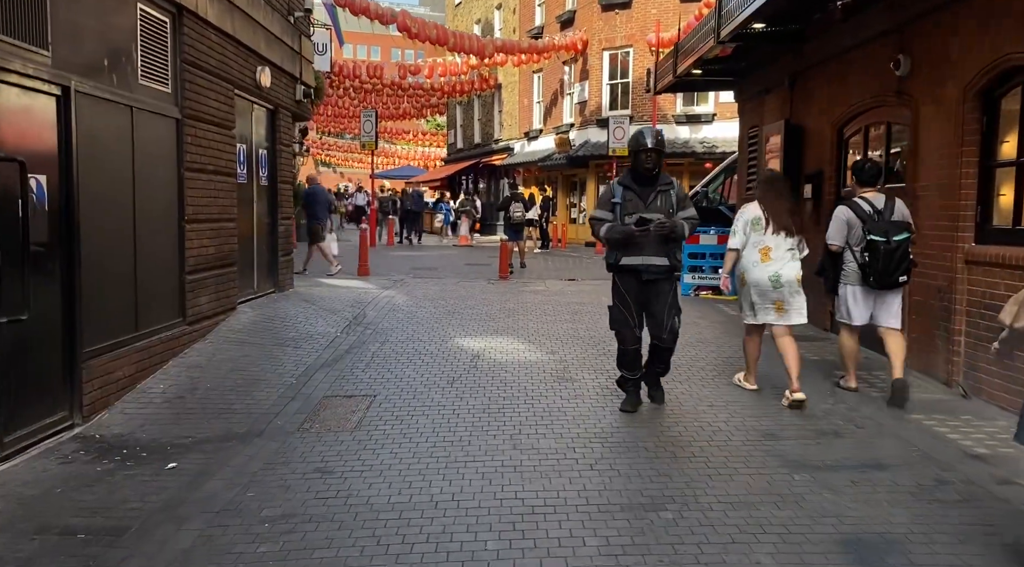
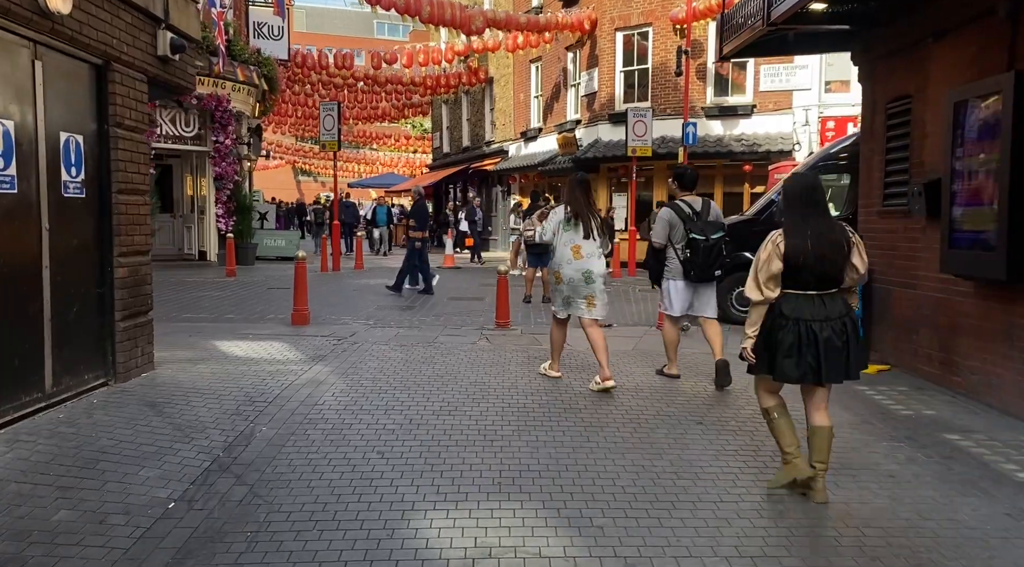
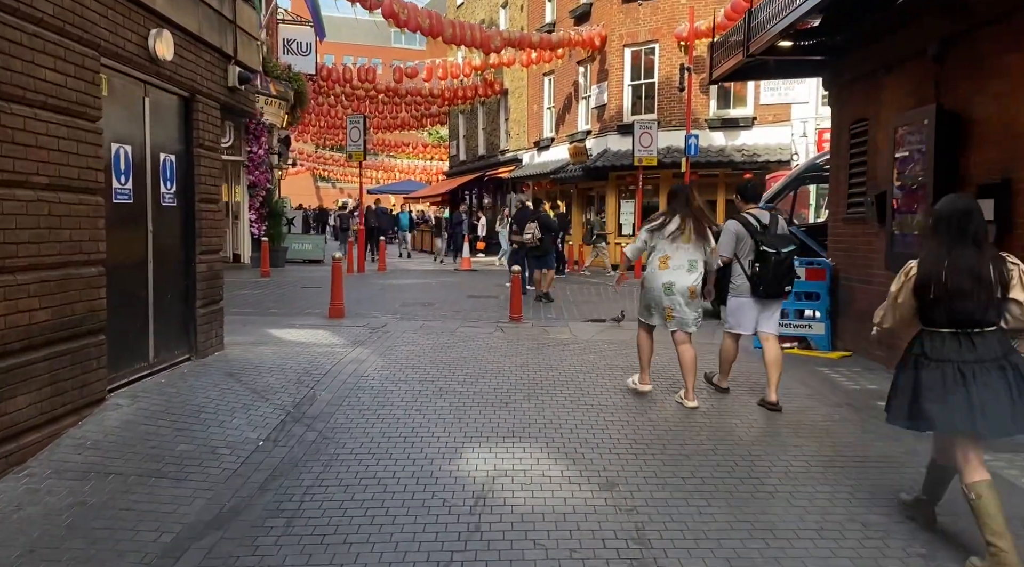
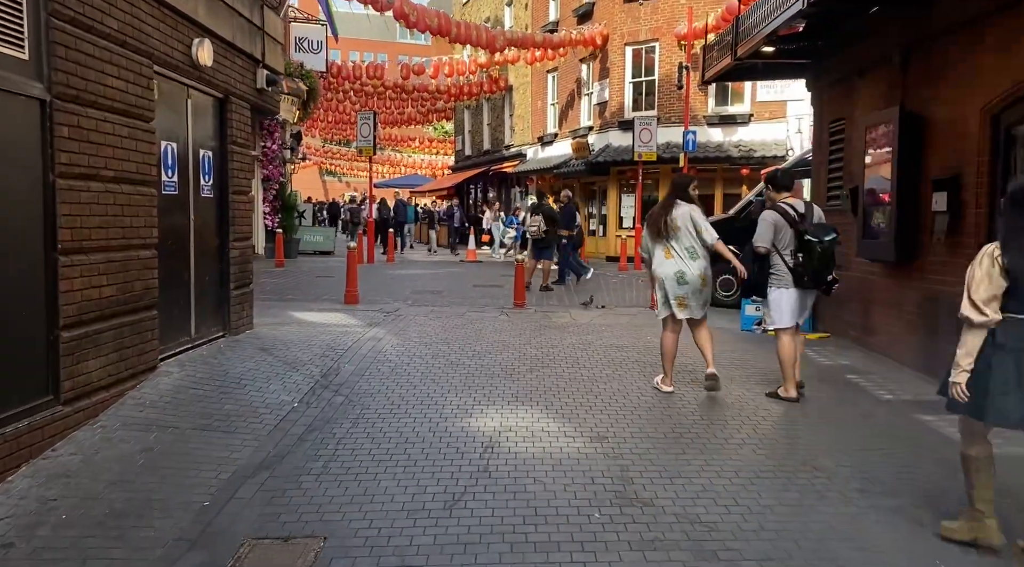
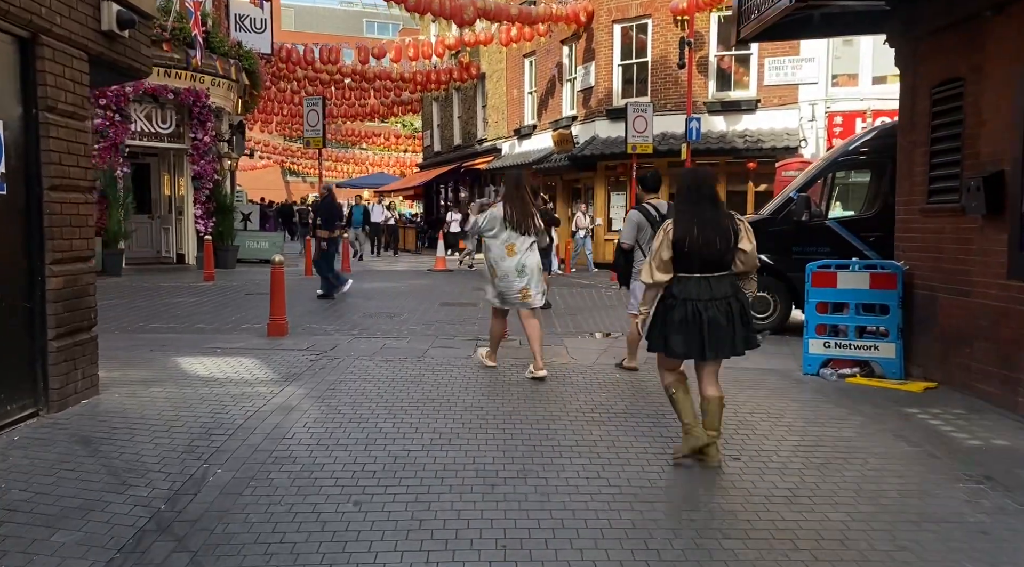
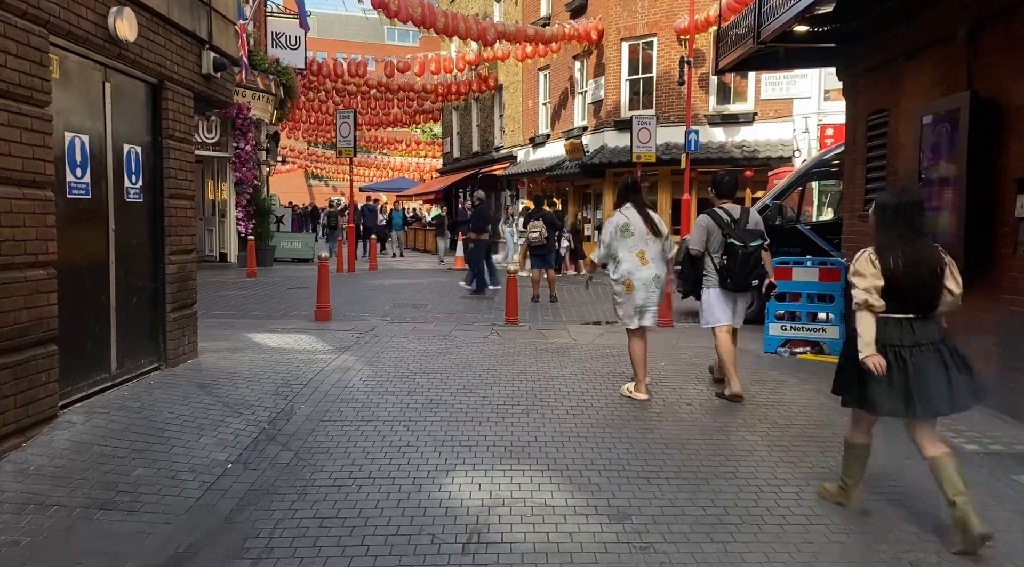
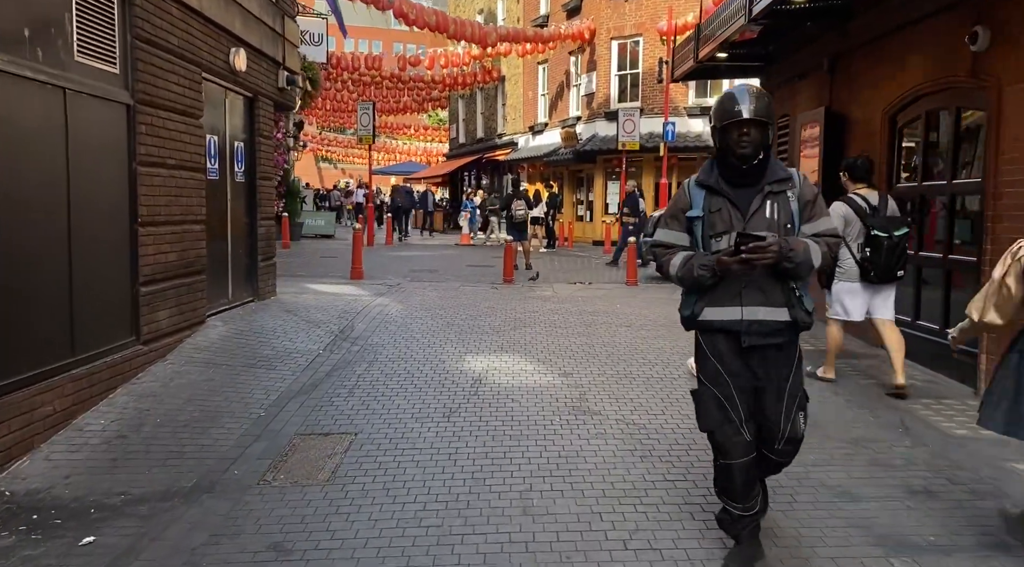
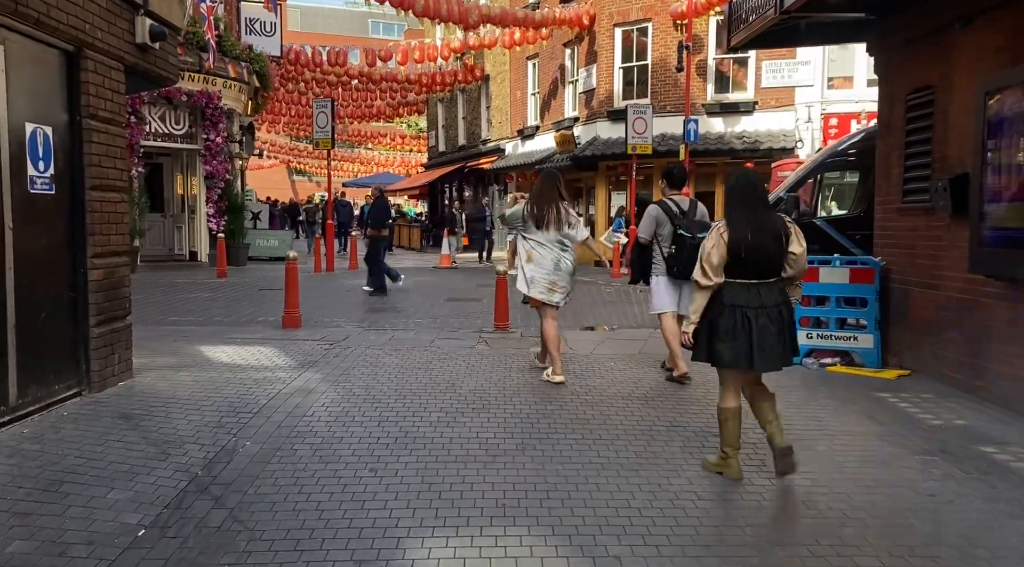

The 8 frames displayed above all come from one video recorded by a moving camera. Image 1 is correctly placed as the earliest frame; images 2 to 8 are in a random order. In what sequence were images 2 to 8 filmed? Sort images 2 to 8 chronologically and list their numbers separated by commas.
7, 4, 3, 6, 2, 8, 5
